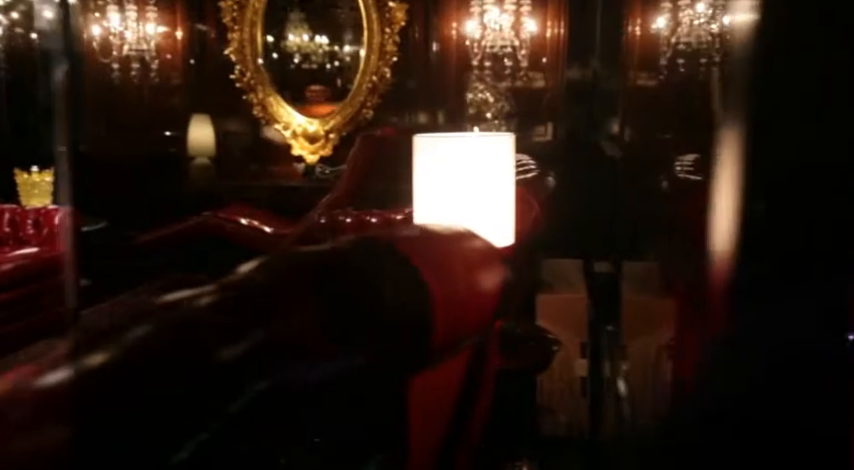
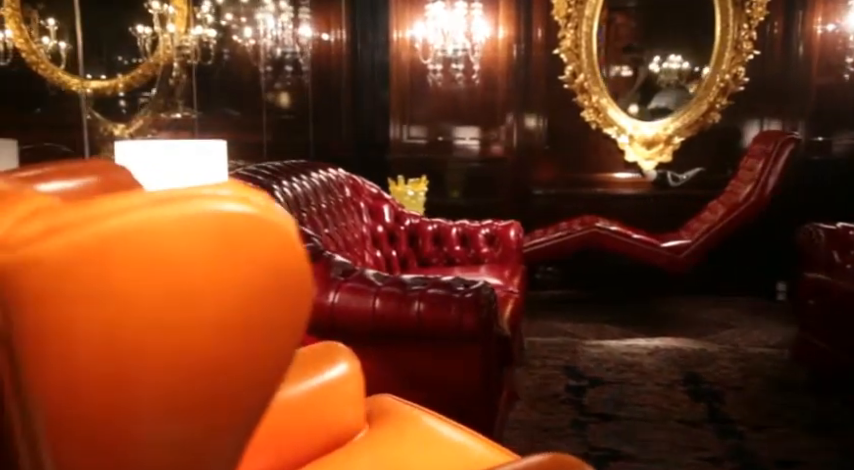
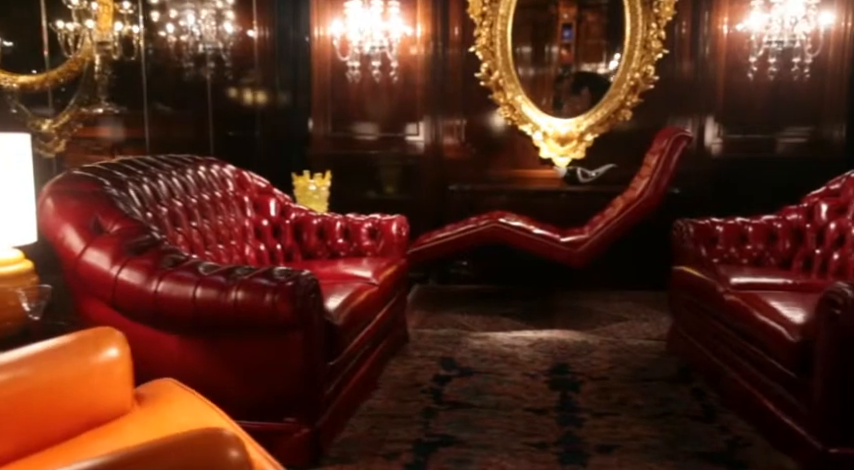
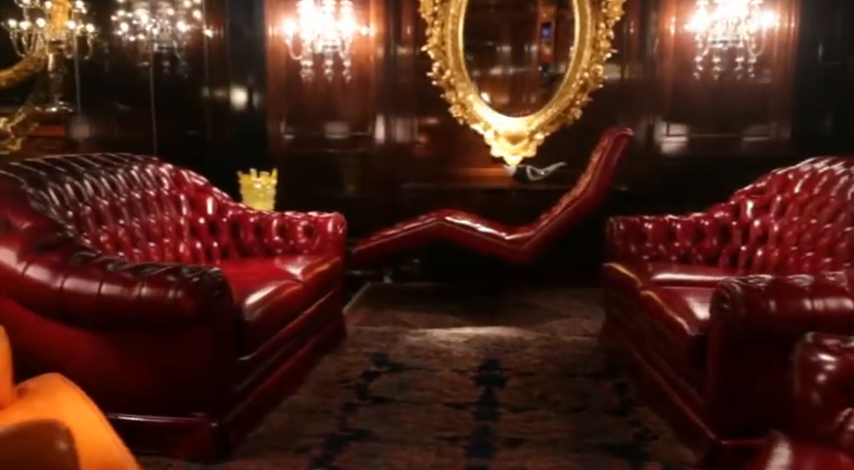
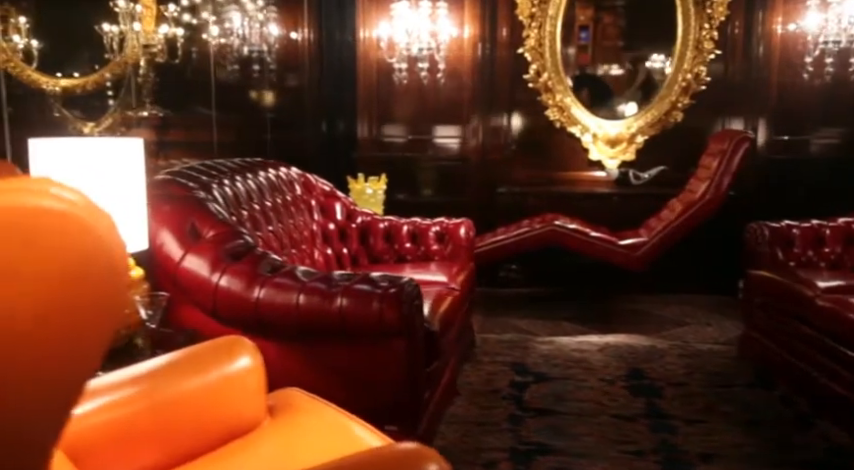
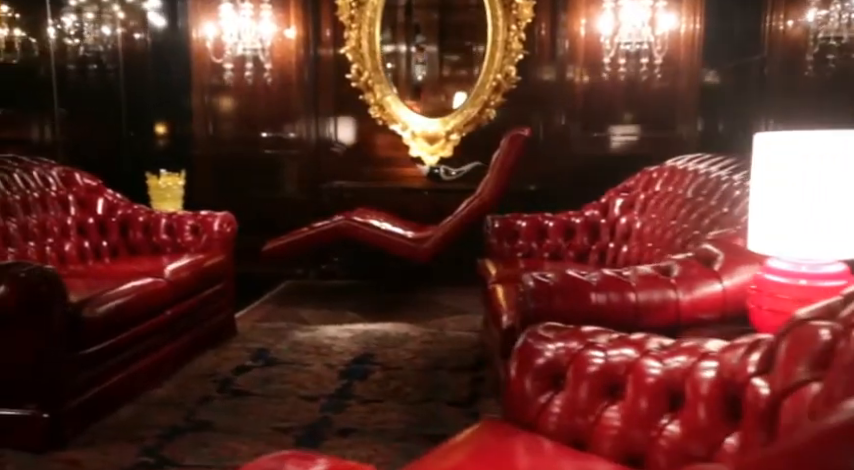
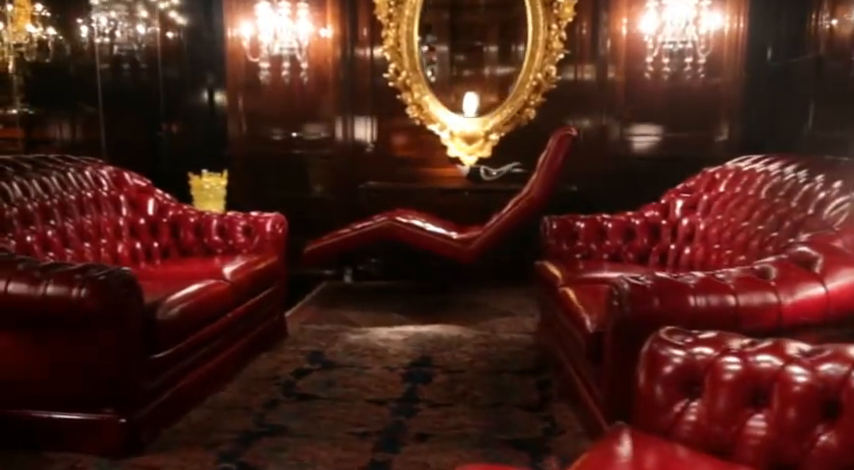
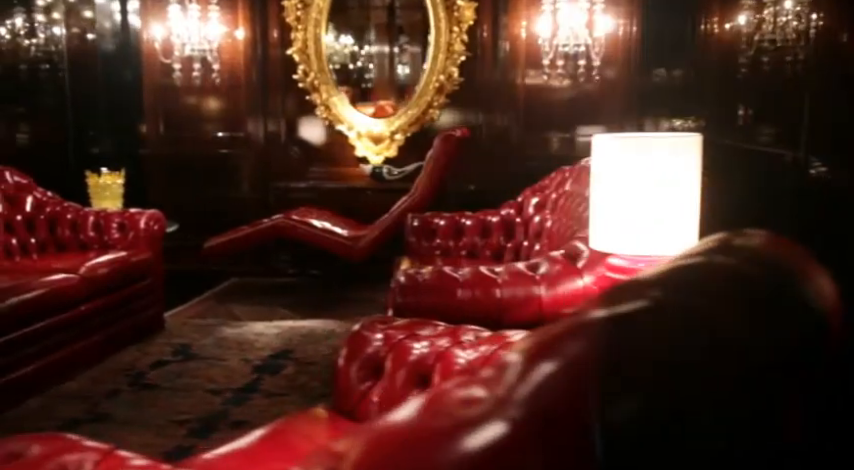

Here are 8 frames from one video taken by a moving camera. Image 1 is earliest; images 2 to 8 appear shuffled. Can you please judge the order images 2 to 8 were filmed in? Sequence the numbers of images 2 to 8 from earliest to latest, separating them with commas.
8, 6, 7, 4, 3, 5, 2
